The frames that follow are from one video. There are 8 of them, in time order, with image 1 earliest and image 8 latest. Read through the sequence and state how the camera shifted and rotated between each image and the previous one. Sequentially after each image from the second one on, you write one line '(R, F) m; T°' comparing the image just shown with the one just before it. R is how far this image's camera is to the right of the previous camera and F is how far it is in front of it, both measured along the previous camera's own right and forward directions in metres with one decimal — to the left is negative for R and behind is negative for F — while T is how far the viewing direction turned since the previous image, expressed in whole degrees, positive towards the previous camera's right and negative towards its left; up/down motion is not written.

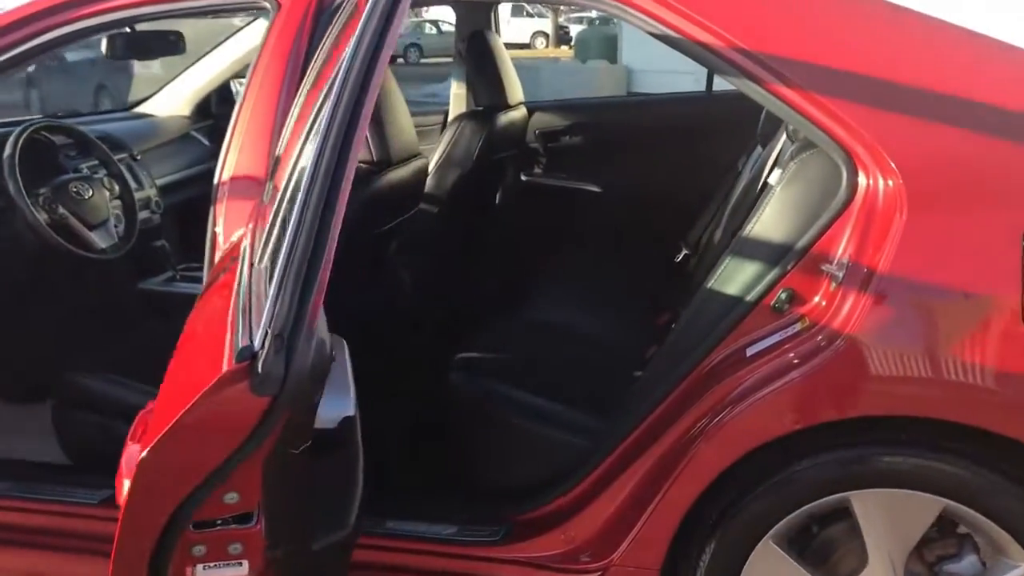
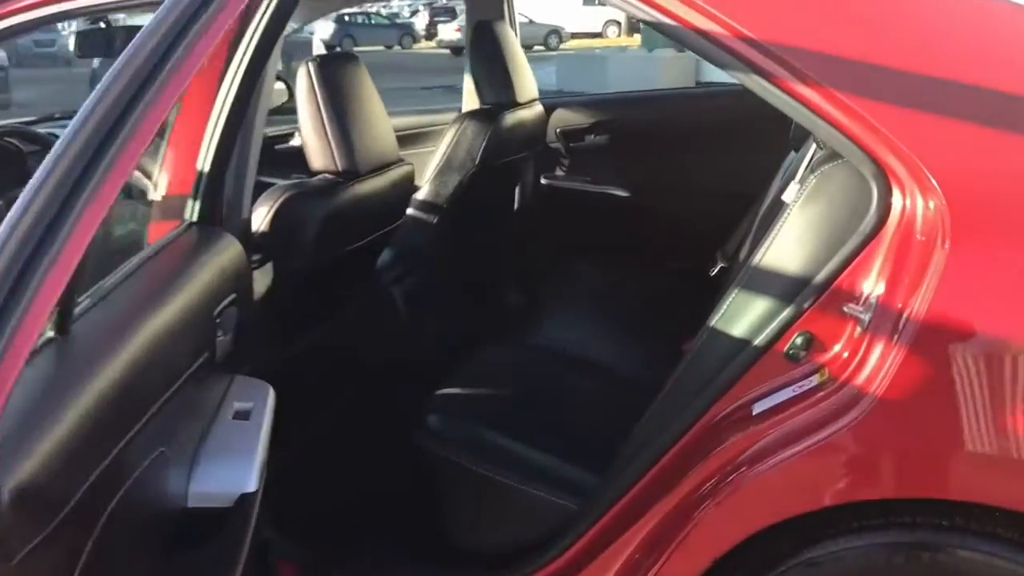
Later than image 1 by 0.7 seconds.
(+0.2, +0.3) m; -4°
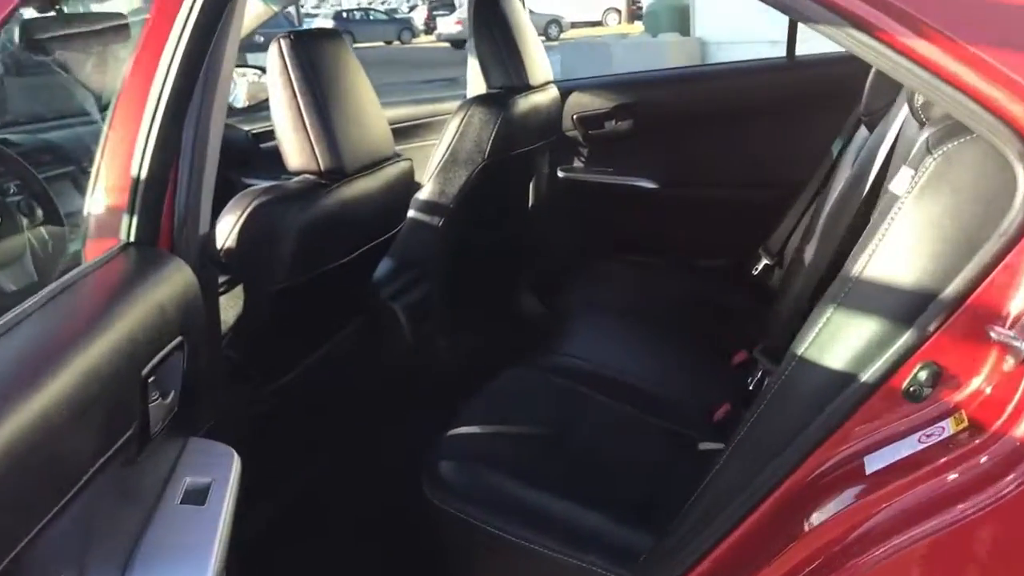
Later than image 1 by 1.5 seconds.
(0.0, +0.3) m; 0°
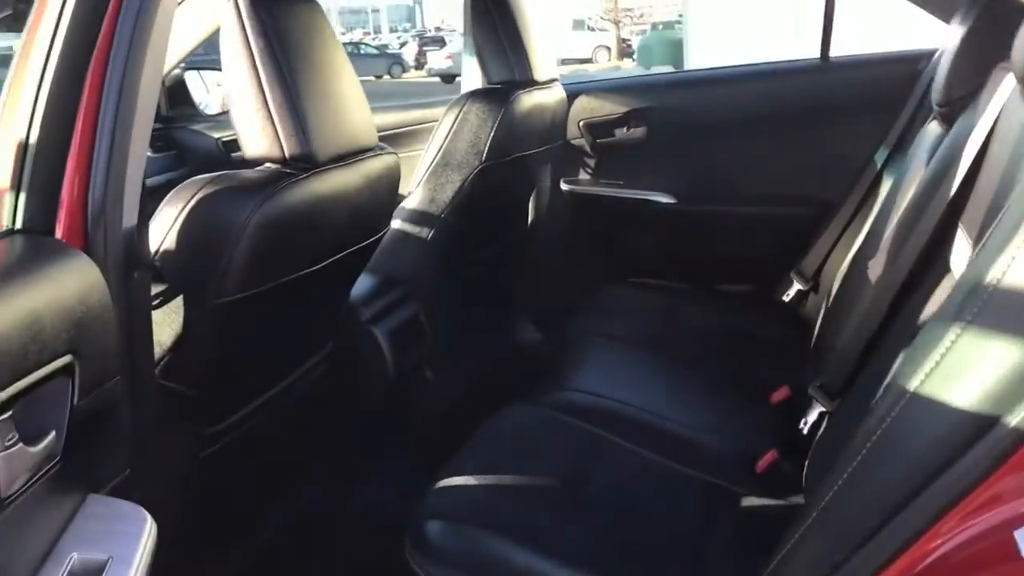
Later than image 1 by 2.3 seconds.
(0.0, +0.3) m; +1°
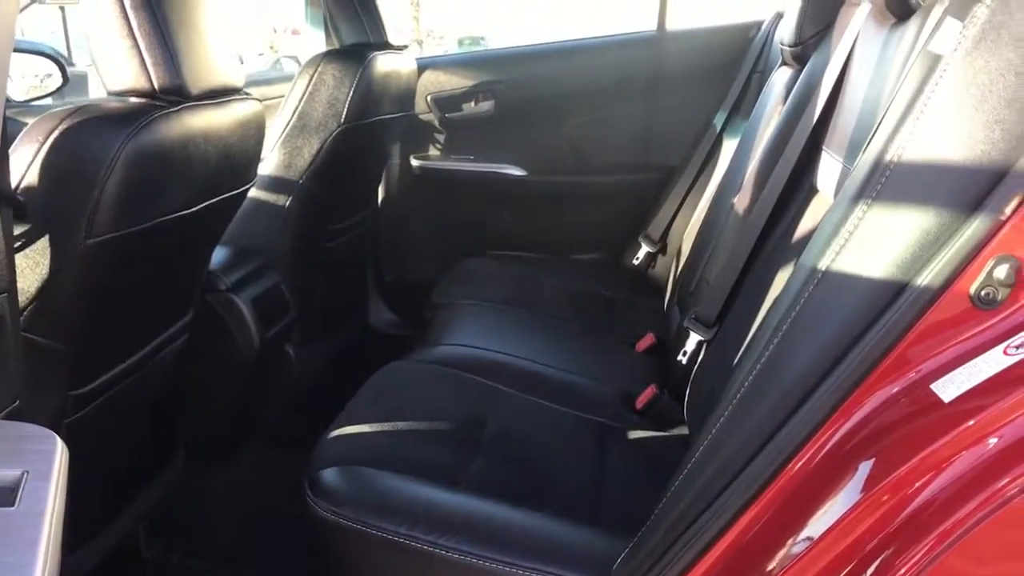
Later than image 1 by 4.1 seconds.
(-0.1, 0.0) m; +11°
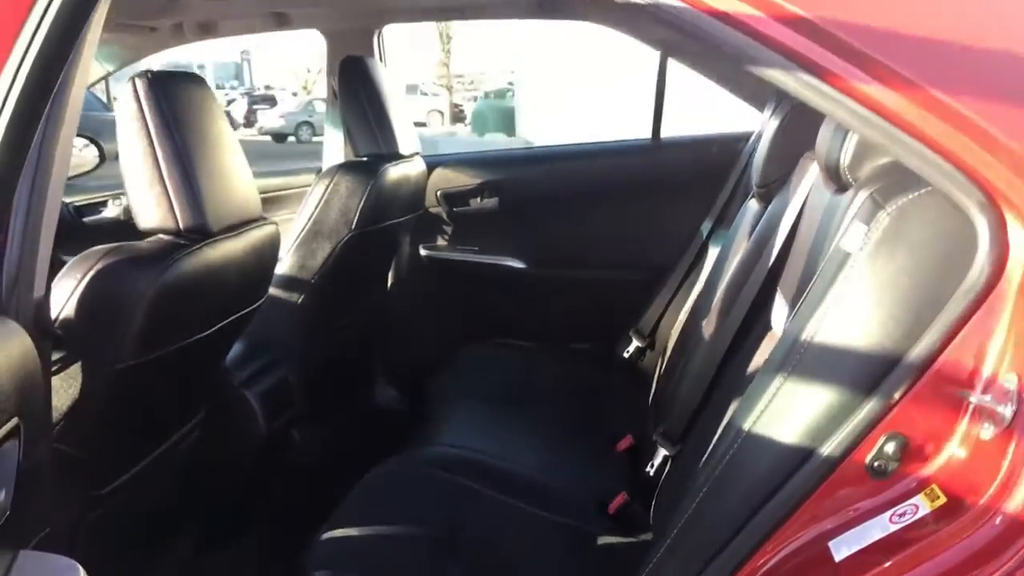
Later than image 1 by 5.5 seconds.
(+0.1, -0.1) m; -1°
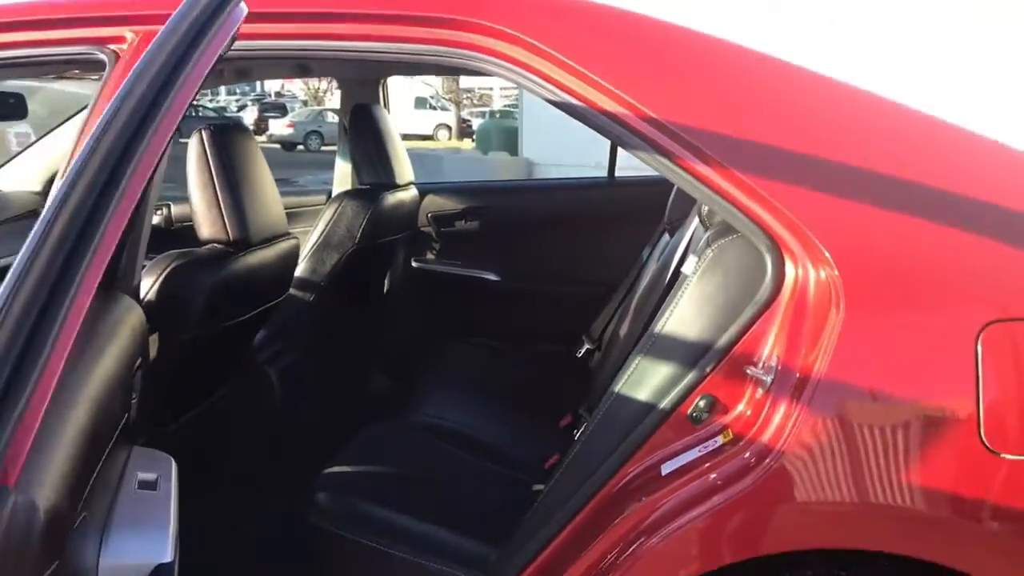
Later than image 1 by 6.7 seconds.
(+0.1, -0.5) m; 0°
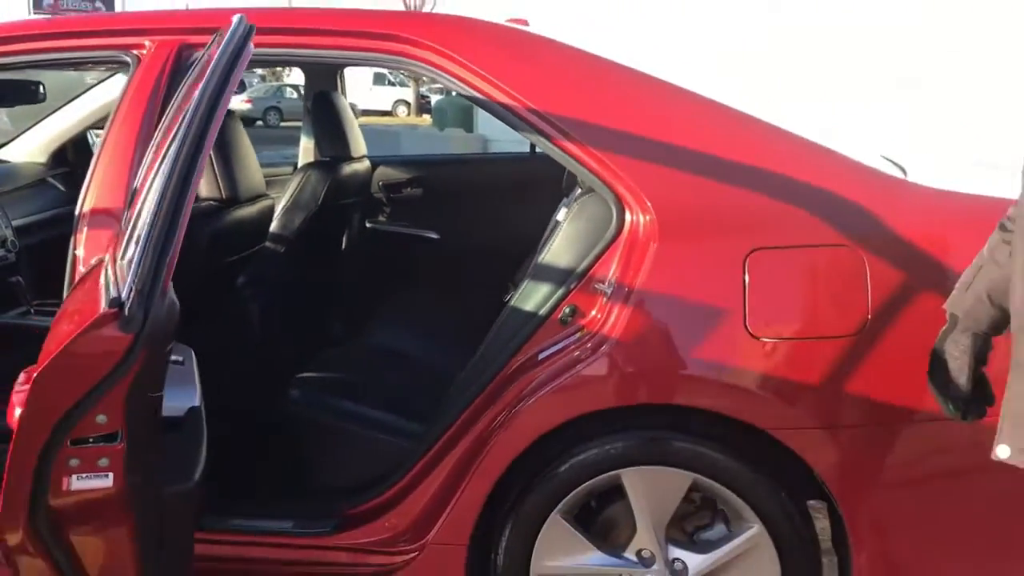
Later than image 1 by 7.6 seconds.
(+0.1, -0.6) m; +2°
